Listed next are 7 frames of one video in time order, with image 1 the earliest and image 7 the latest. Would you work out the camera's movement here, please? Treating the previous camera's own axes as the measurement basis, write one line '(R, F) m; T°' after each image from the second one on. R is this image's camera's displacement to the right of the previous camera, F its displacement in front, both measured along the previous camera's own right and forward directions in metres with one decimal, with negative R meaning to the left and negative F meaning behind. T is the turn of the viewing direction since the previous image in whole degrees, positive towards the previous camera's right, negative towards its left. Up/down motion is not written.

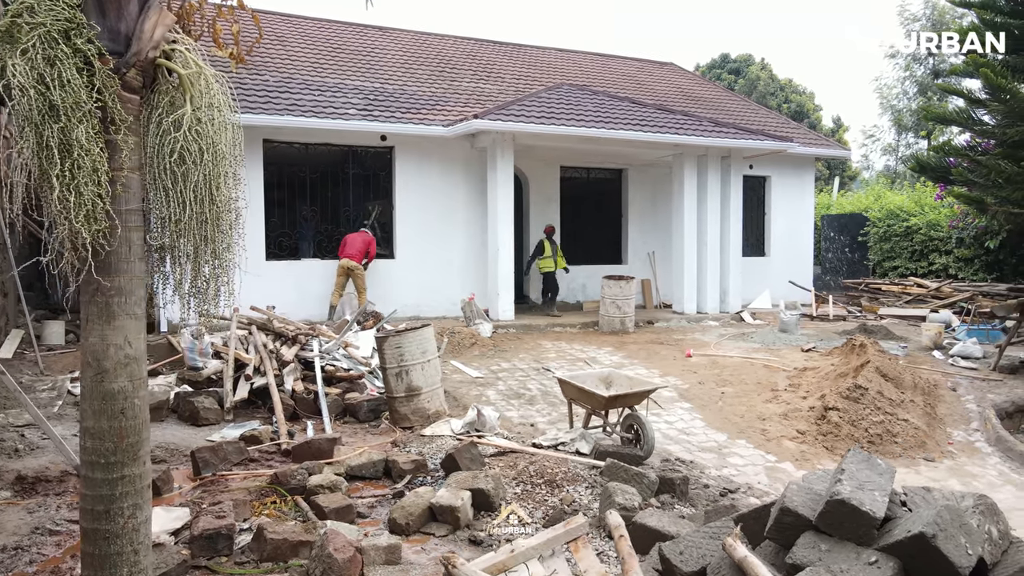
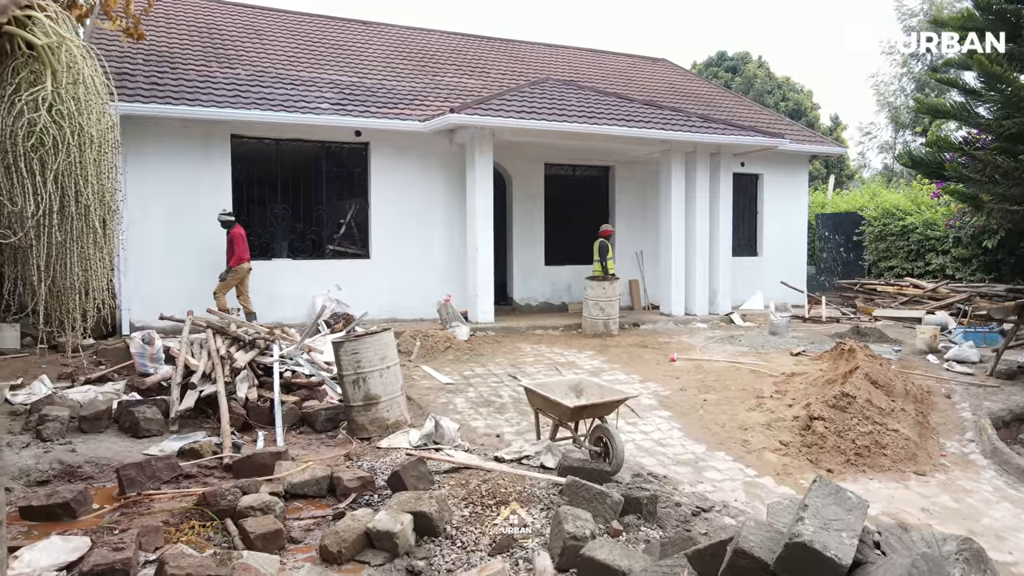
(+0.3, +0.4) m; 0°
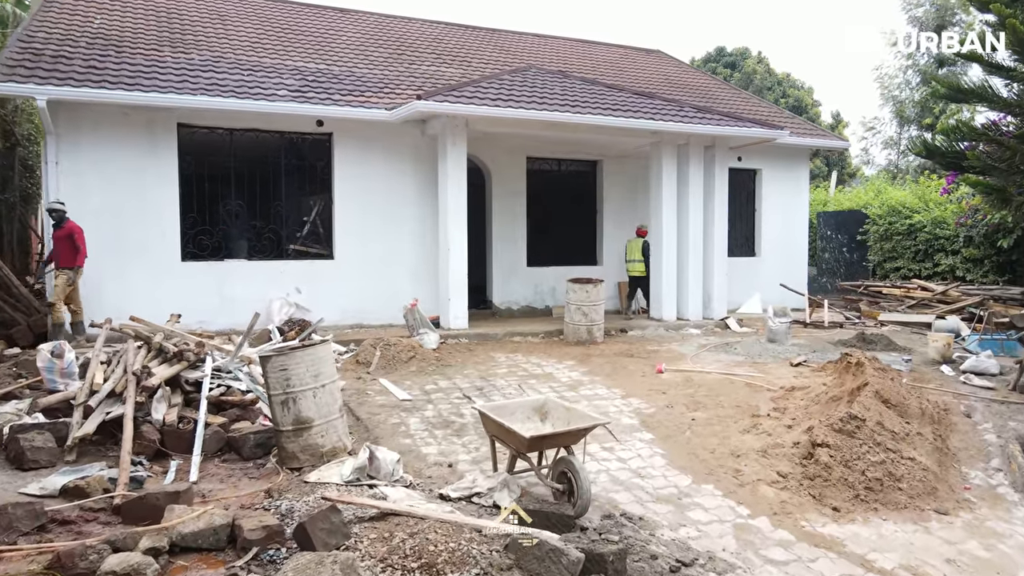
(+0.4, +0.9) m; 0°
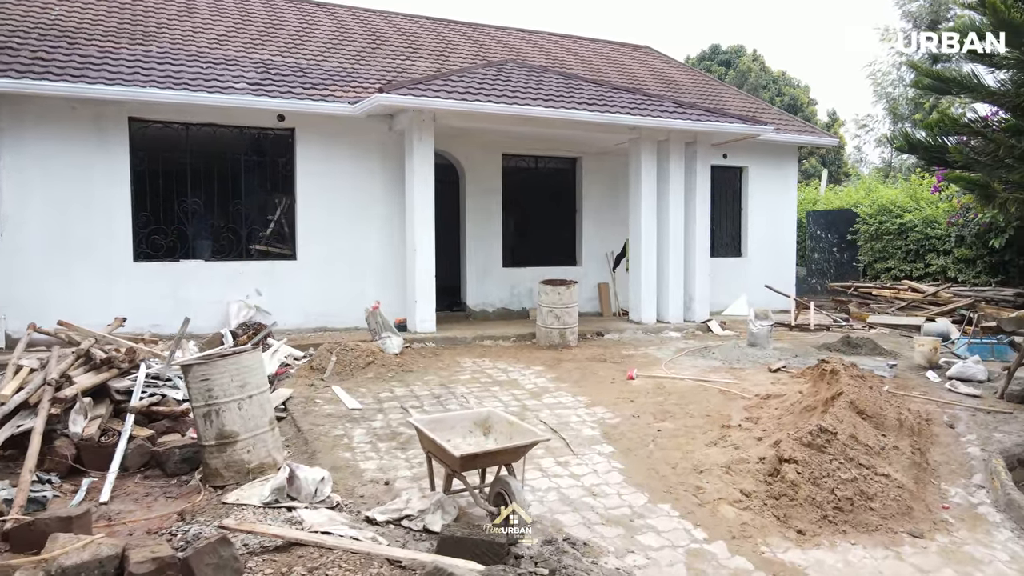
(+0.4, +0.4) m; 0°
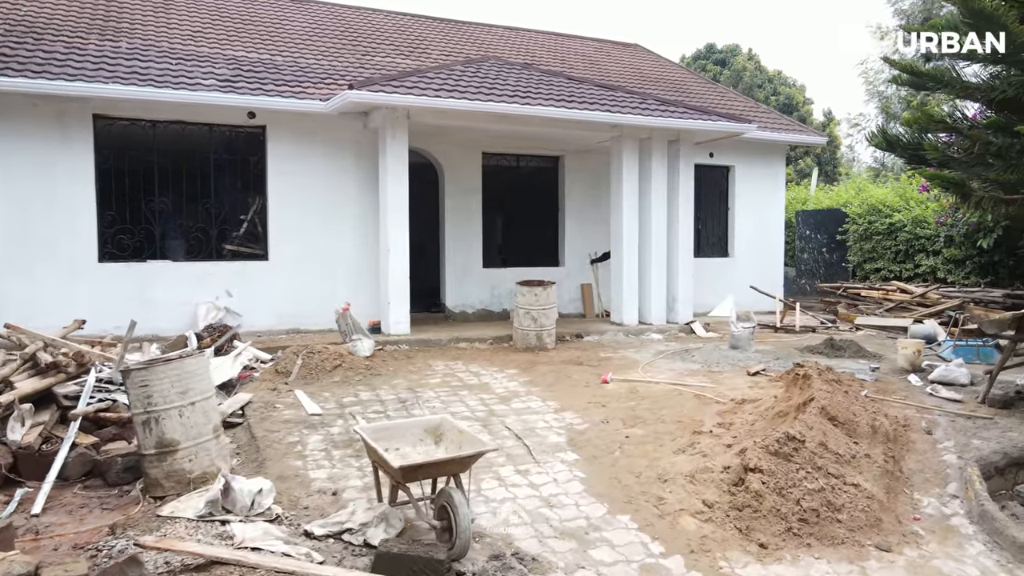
(+0.3, +0.2) m; 0°
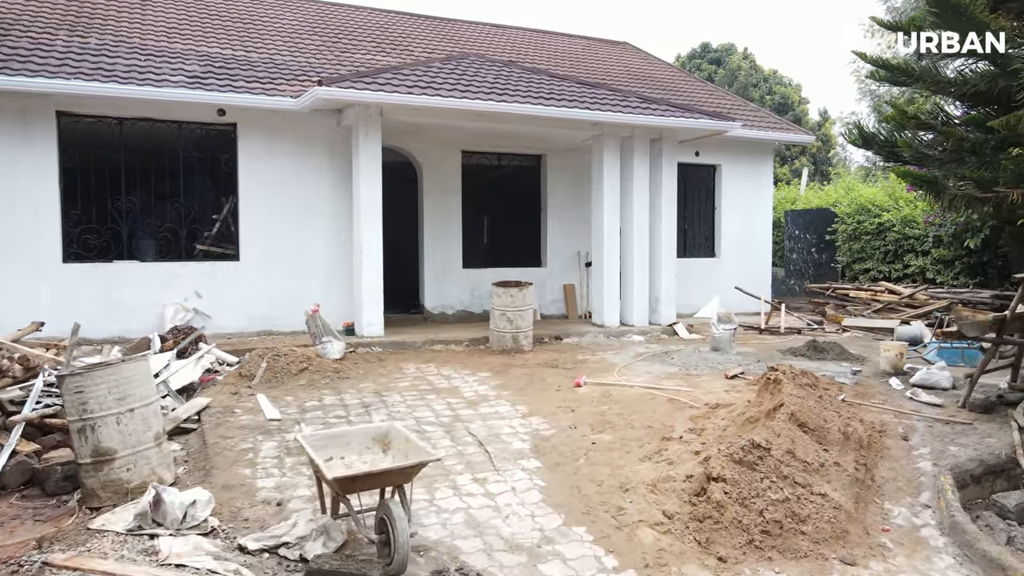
(+0.3, +0.2) m; 0°
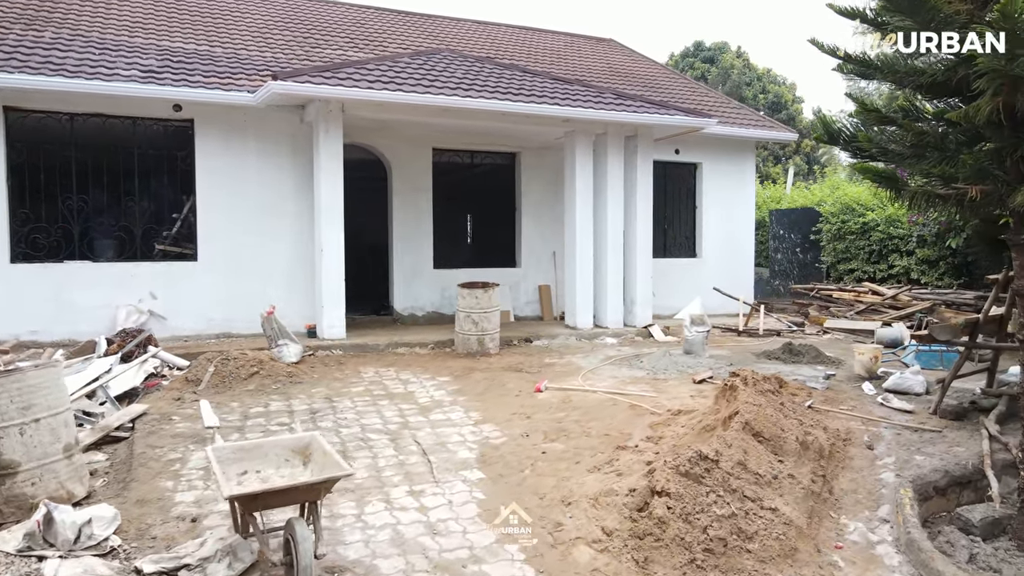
(+0.5, +0.3) m; 0°
